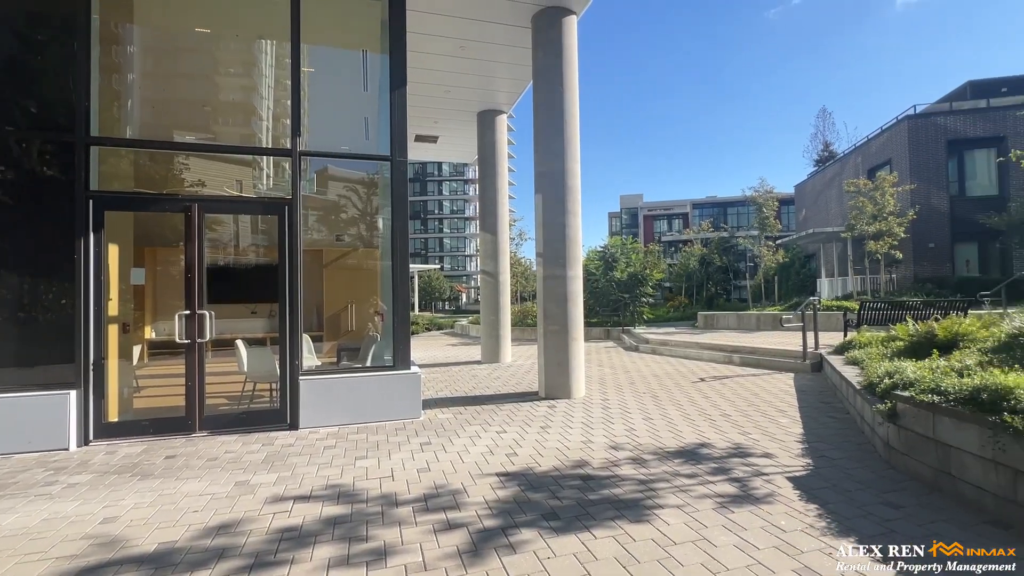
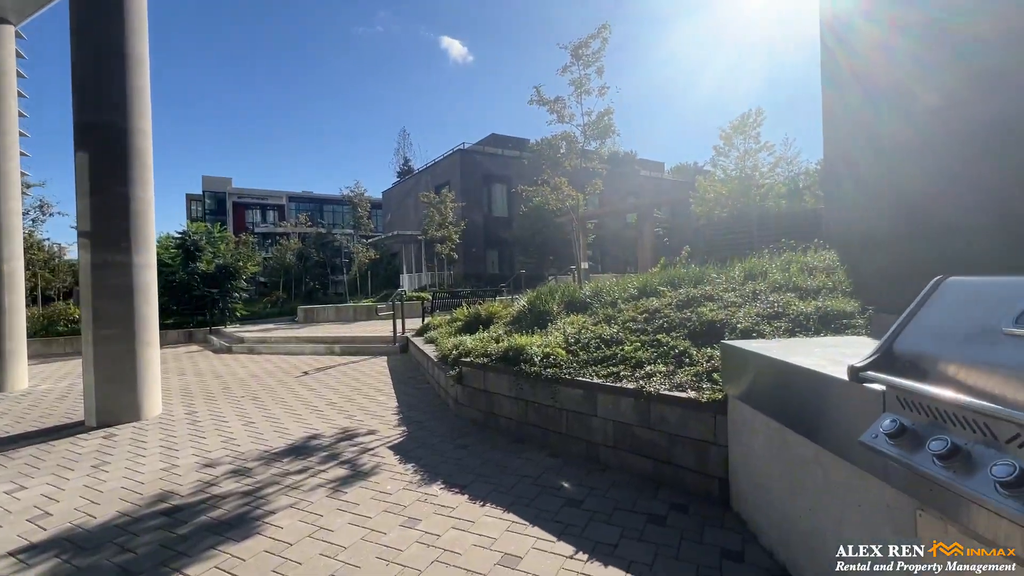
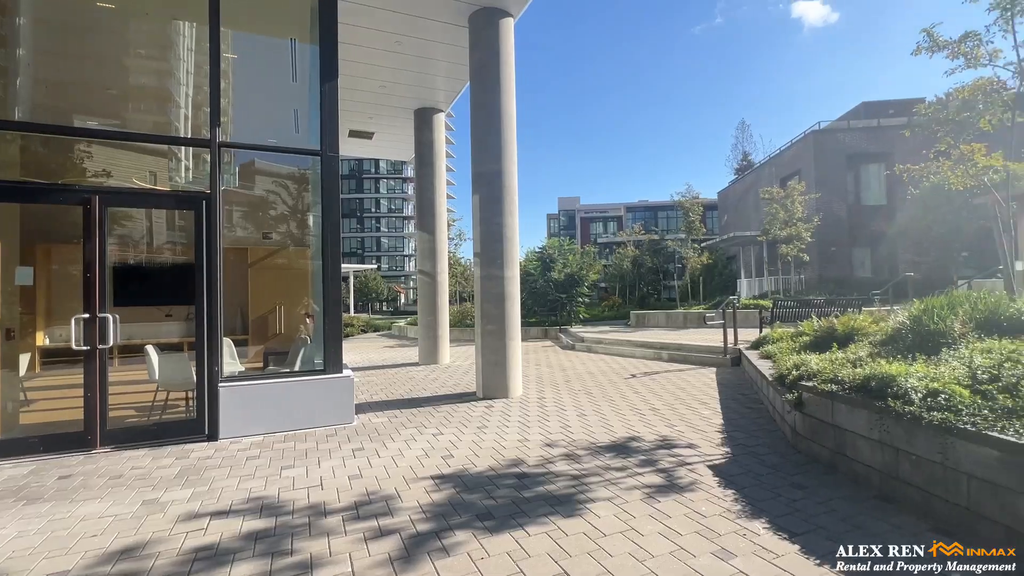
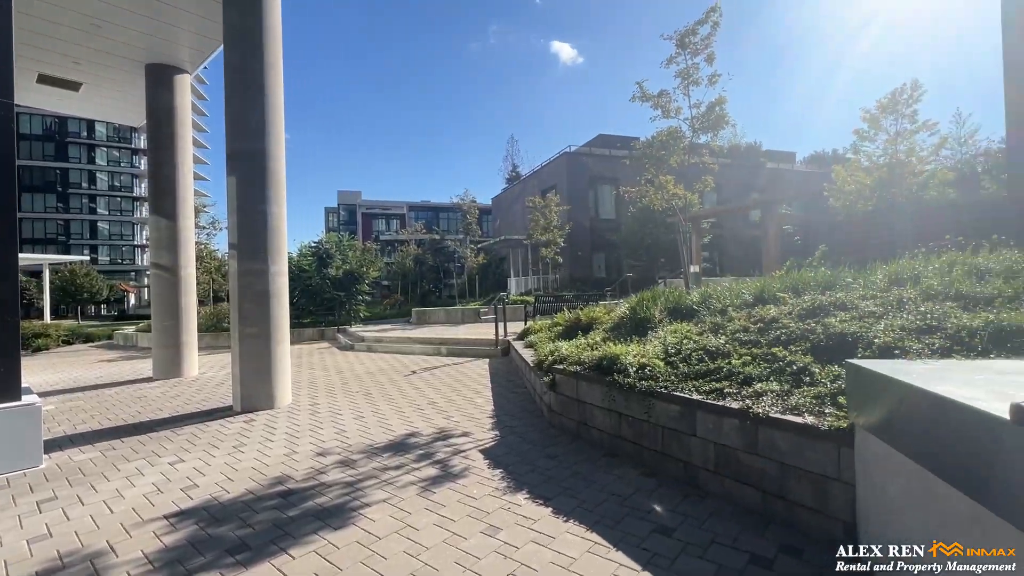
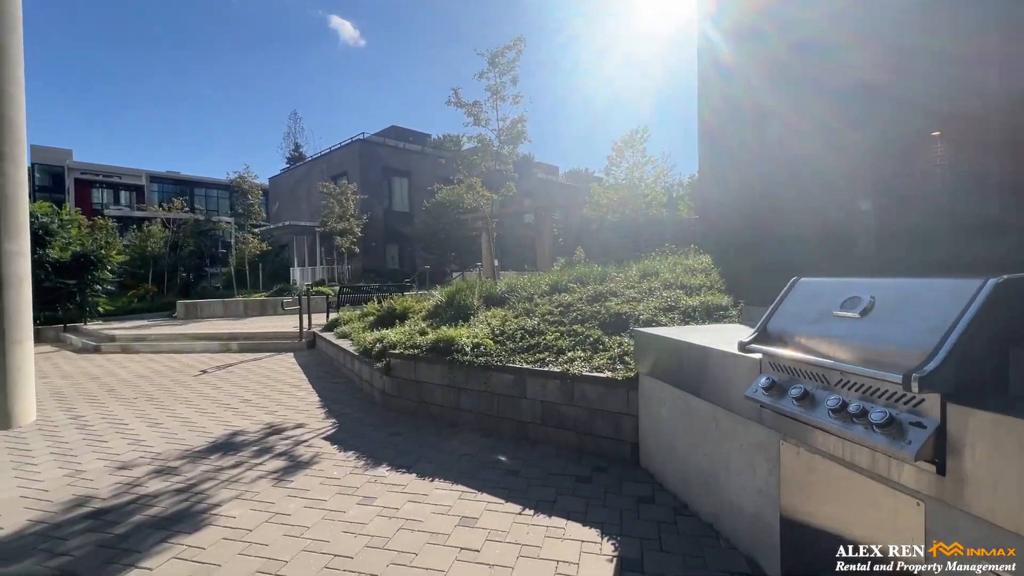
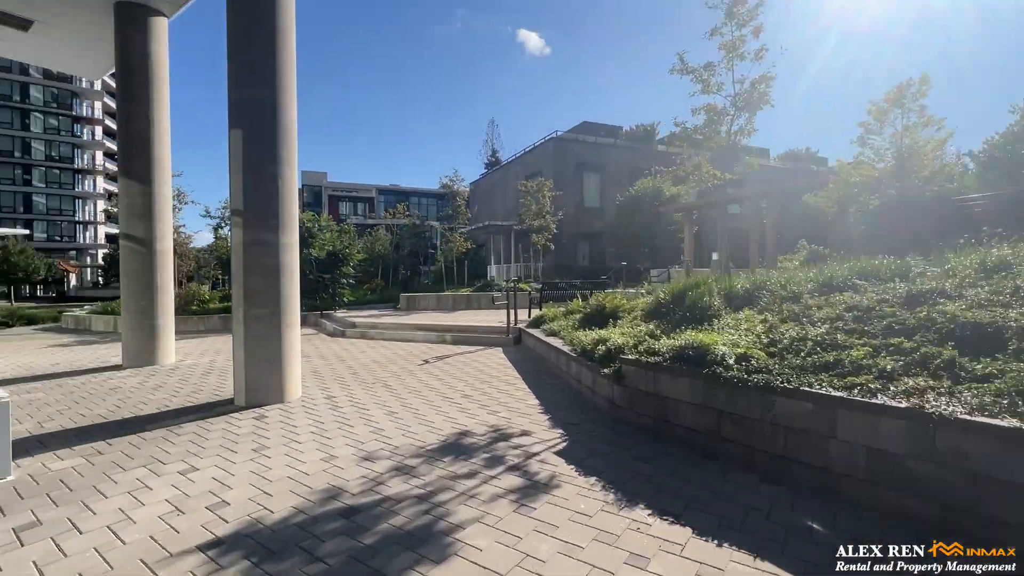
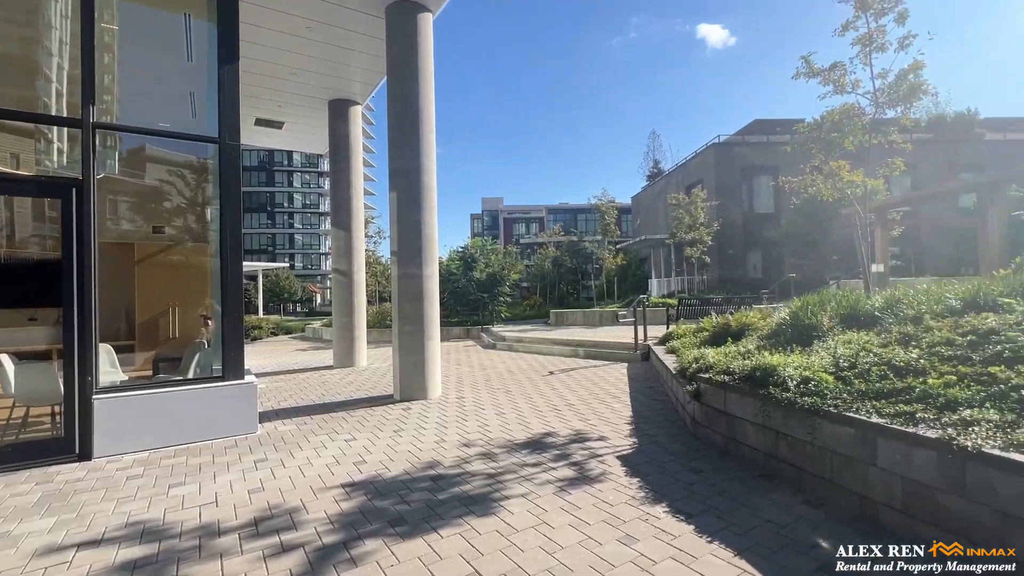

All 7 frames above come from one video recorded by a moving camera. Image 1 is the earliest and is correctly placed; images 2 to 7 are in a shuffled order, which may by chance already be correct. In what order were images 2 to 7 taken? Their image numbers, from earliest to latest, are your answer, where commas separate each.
3, 7, 4, 2, 5, 6
